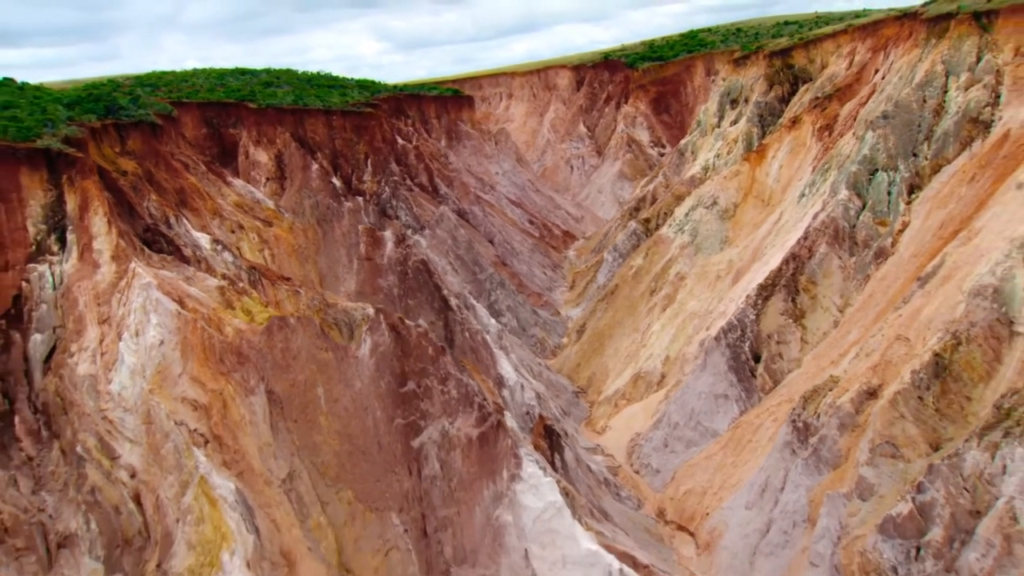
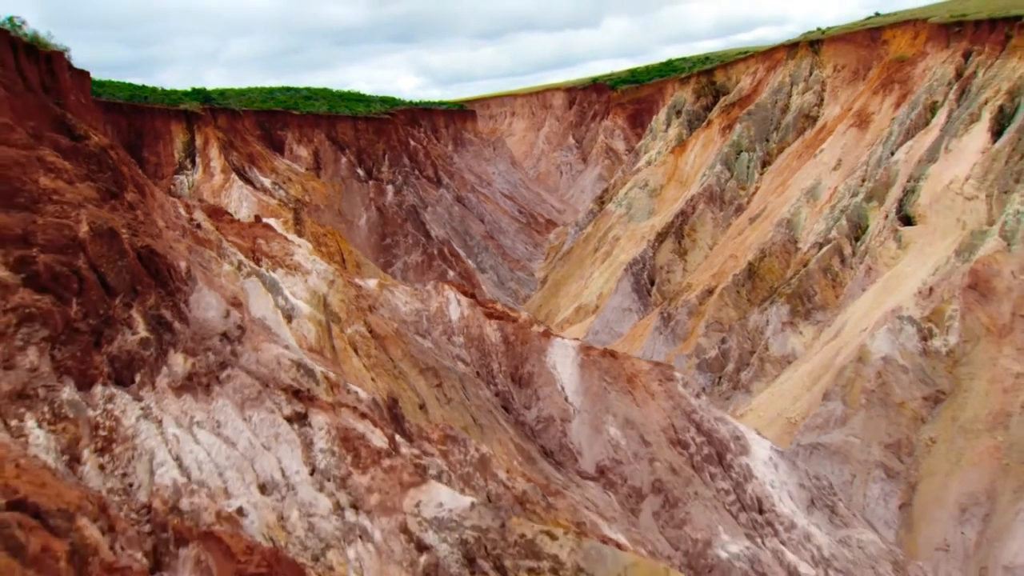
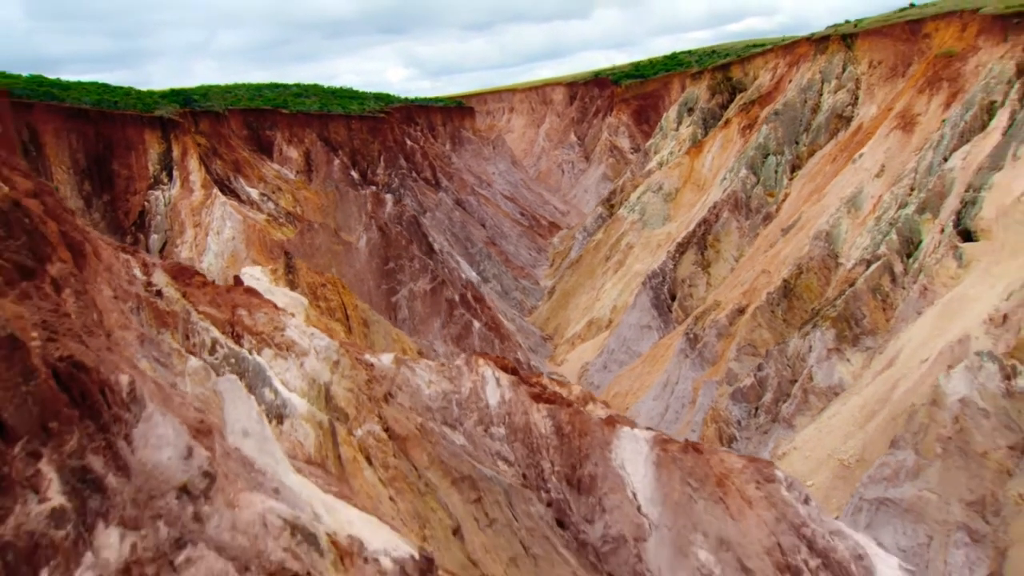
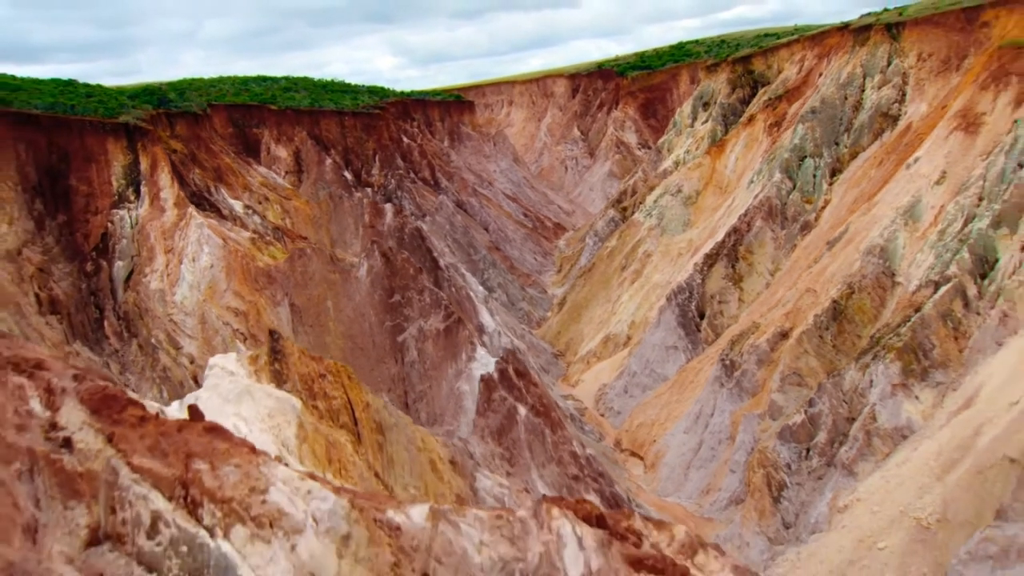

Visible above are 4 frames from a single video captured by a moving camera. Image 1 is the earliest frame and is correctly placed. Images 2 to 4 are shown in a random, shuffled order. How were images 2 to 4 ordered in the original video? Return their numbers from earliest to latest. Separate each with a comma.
4, 3, 2
